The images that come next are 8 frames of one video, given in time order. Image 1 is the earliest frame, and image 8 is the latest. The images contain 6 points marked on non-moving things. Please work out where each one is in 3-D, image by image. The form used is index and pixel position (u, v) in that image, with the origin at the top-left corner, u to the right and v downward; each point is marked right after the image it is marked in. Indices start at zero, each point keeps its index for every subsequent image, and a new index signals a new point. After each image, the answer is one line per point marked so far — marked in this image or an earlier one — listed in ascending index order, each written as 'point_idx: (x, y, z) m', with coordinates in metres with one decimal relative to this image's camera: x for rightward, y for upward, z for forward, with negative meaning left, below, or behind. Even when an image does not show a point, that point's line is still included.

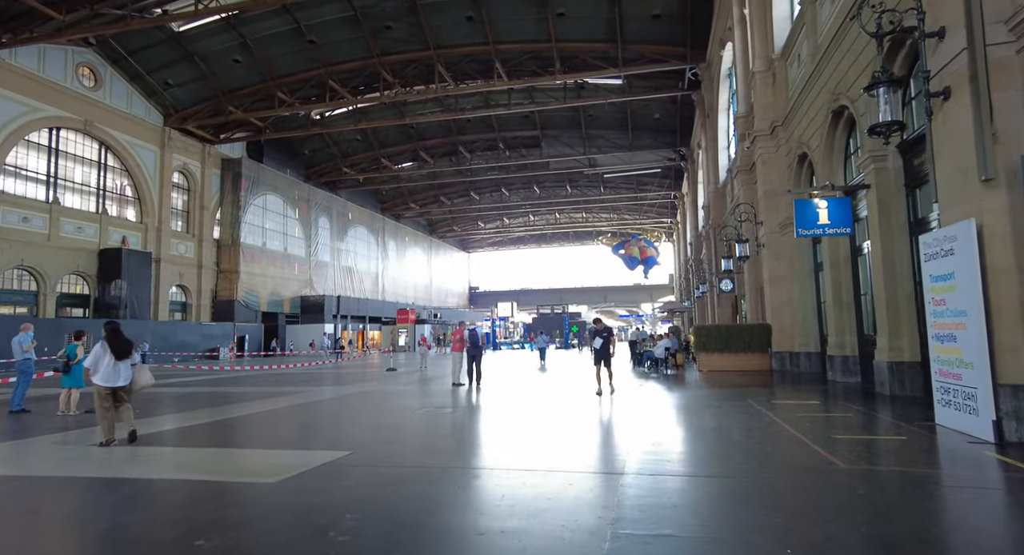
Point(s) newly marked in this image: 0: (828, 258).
0: (+6.5, +0.4, +12.0) m
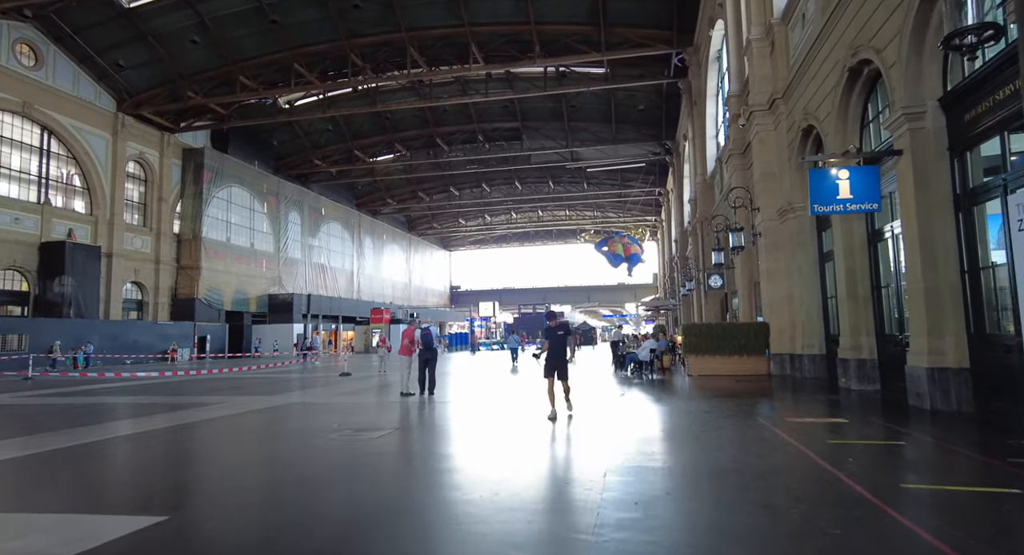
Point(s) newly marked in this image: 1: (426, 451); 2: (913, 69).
0: (+5.8, +0.6, +10.4) m
1: (-1.1, -2.2, +7.6) m
2: (+5.5, +2.8, +8.0) m
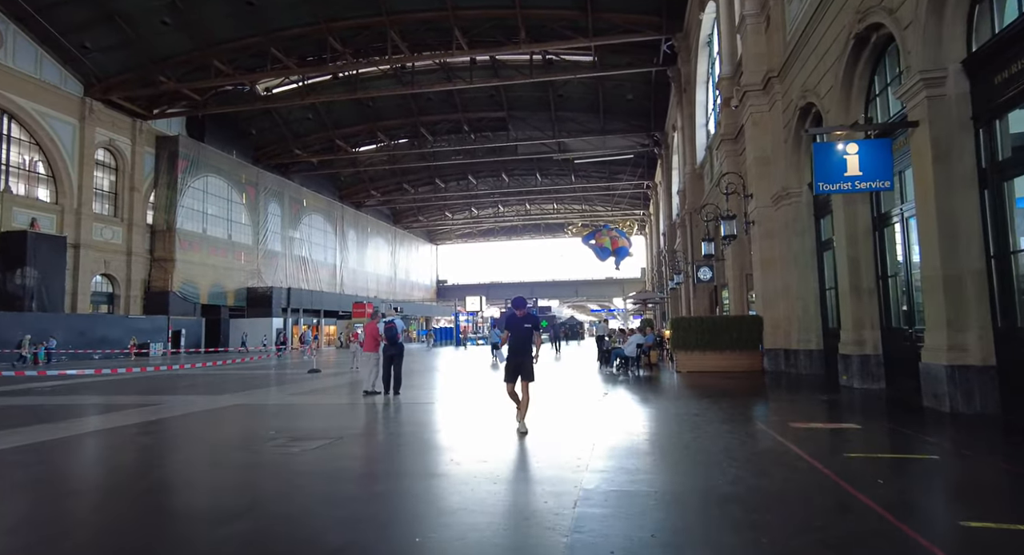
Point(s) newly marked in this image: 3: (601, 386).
0: (+5.4, +0.8, +9.6) m
1: (-1.5, -2.0, +6.7) m
2: (+5.1, +3.0, +7.2) m
3: (+1.9, -2.3, +12.7) m
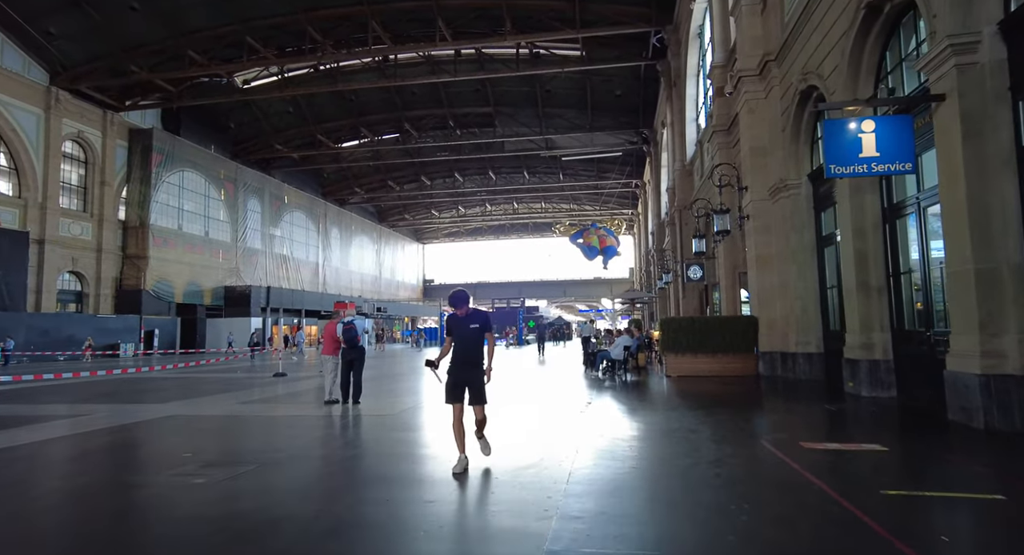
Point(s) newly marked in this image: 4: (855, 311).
0: (+5.1, +0.8, +8.8) m
1: (-1.8, -1.9, +5.8) m
2: (+4.8, +3.0, +6.4) m
3: (+1.5, -2.3, +11.8) m
4: (+5.1, -0.5, +8.8) m
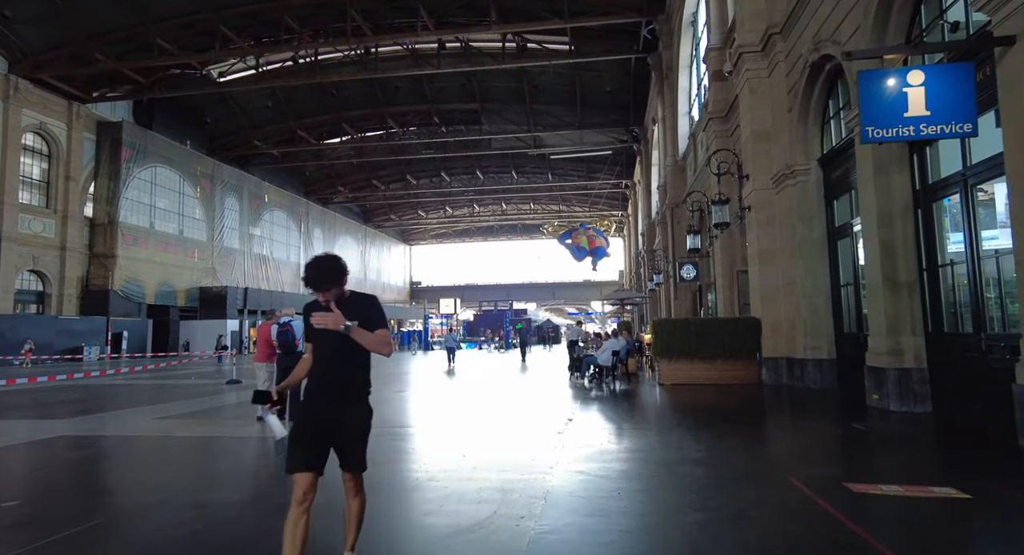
0: (+4.7, +0.9, +7.7) m
1: (-2.1, -1.8, +4.5) m
2: (+4.4, +3.1, +5.2) m
3: (+1.0, -2.2, +10.6) m
4: (+4.7, -0.4, +7.7) m
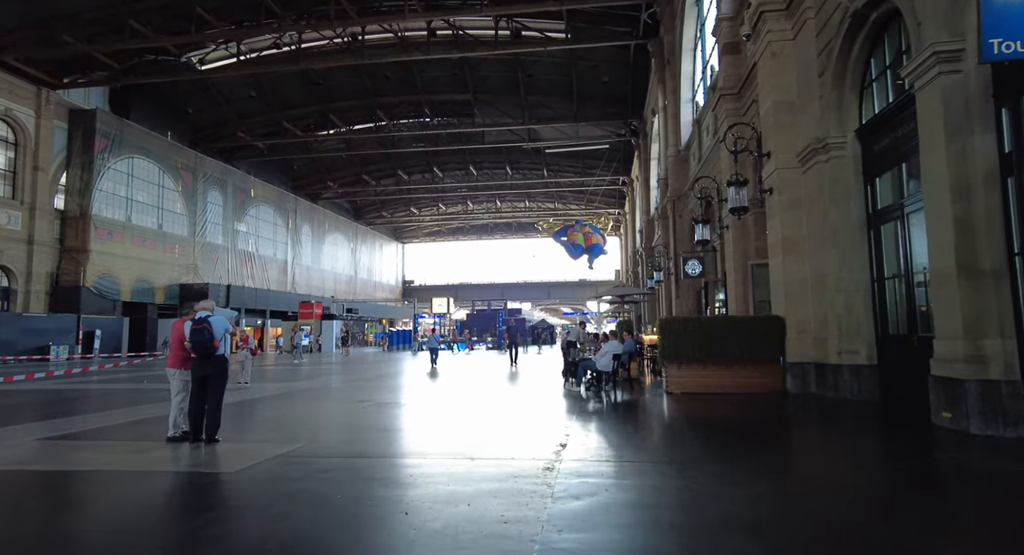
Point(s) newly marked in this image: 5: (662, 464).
0: (+4.5, +1.0, +6.2) m
1: (-2.3, -1.7, +3.0) m
2: (+4.3, +3.2, +3.8) m
3: (+0.8, -2.1, +9.1) m
4: (+4.5, -0.3, +6.2) m
5: (+1.5, -1.7, +5.9) m
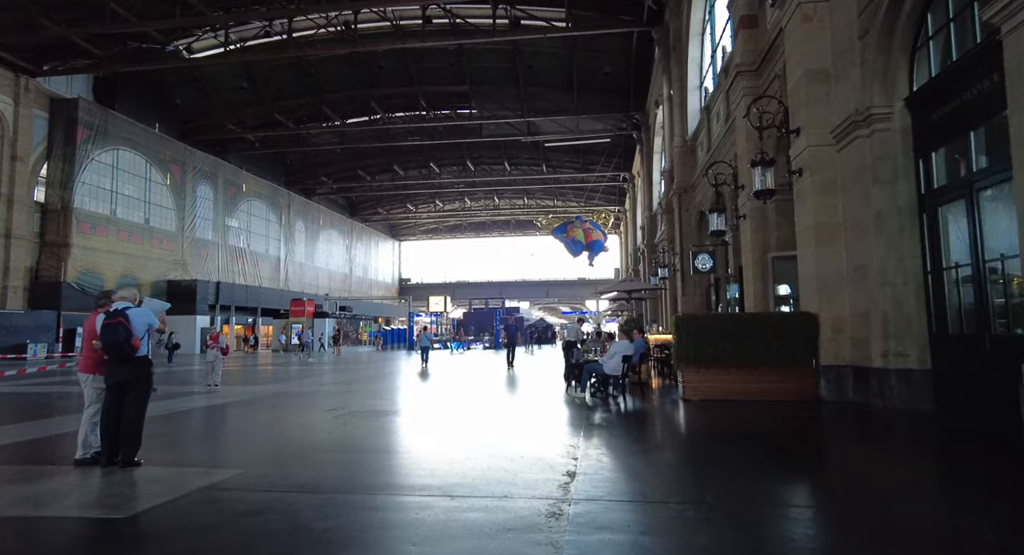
0: (+4.4, +1.1, +5.1) m
1: (-2.4, -1.6, +1.9) m
2: (+4.2, +3.3, +2.7) m
3: (+0.7, -2.0, +8.0) m
4: (+4.5, -0.2, +5.1) m
5: (+1.4, -1.6, +4.8) m
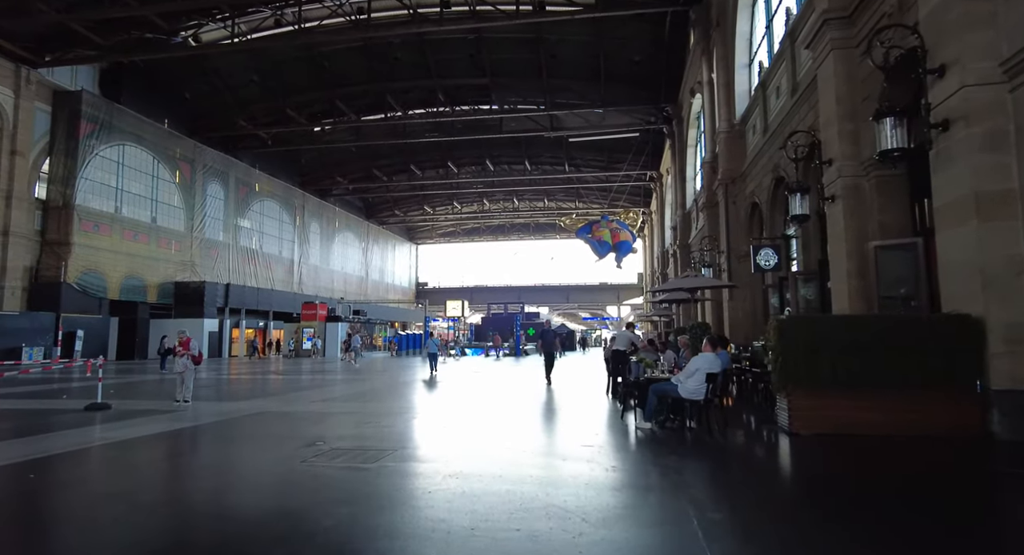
0: (+4.8, +1.2, +2.9) m
1: (-2.1, -1.4, -0.2) m
2: (+4.5, +3.5, +0.5) m
3: (+1.2, -1.8, +5.8) m
4: (+4.8, -0.1, +2.8) m
5: (+1.8, -1.5, +2.6) m
